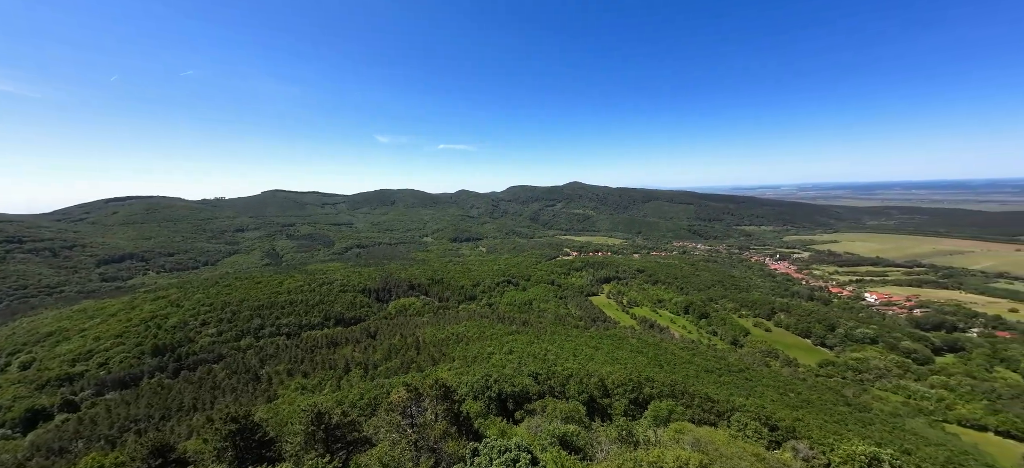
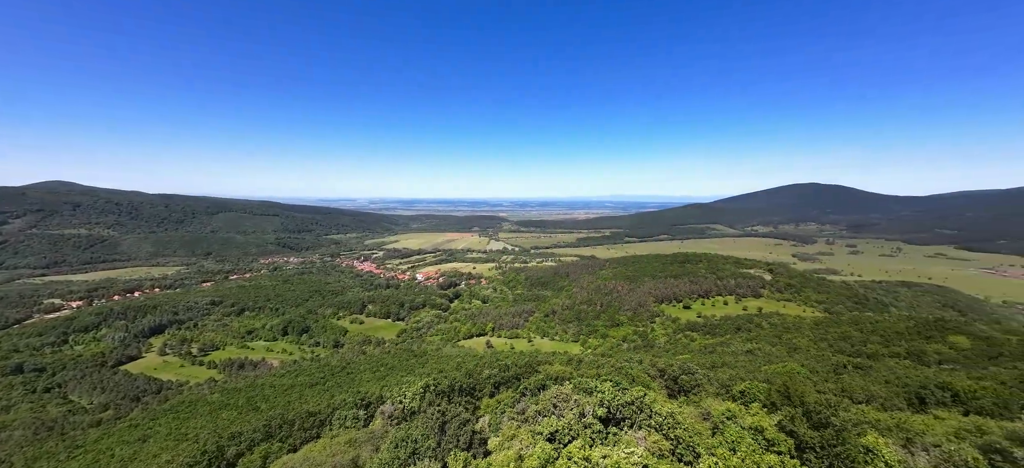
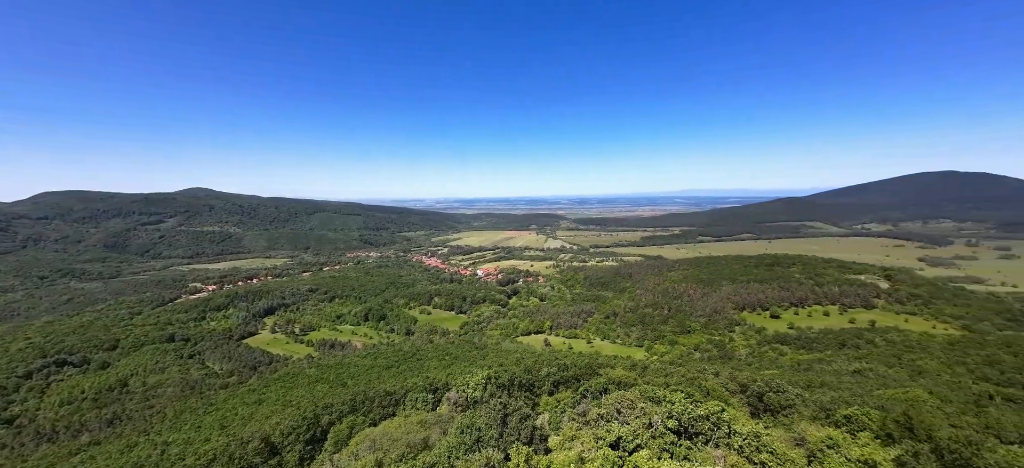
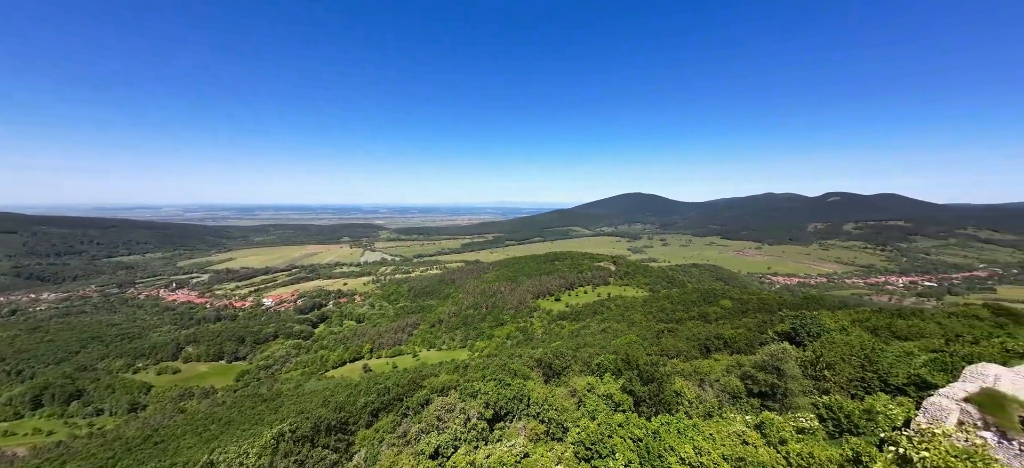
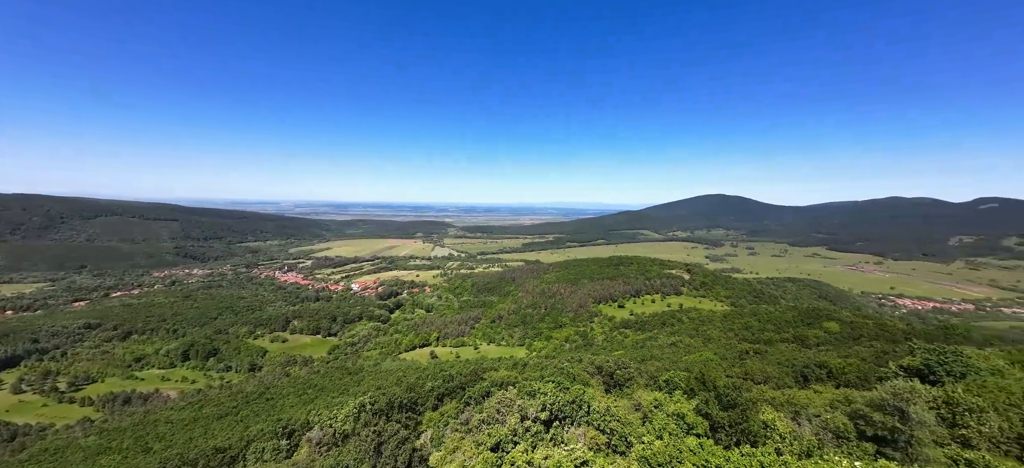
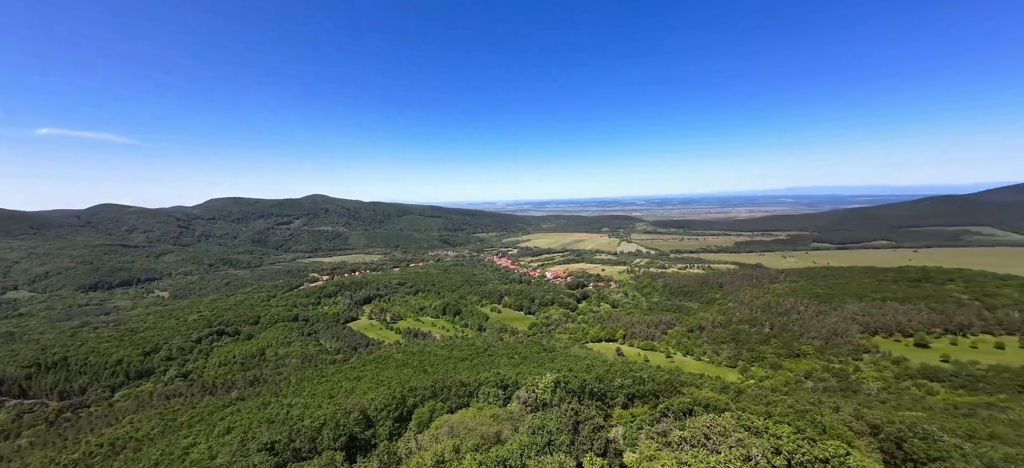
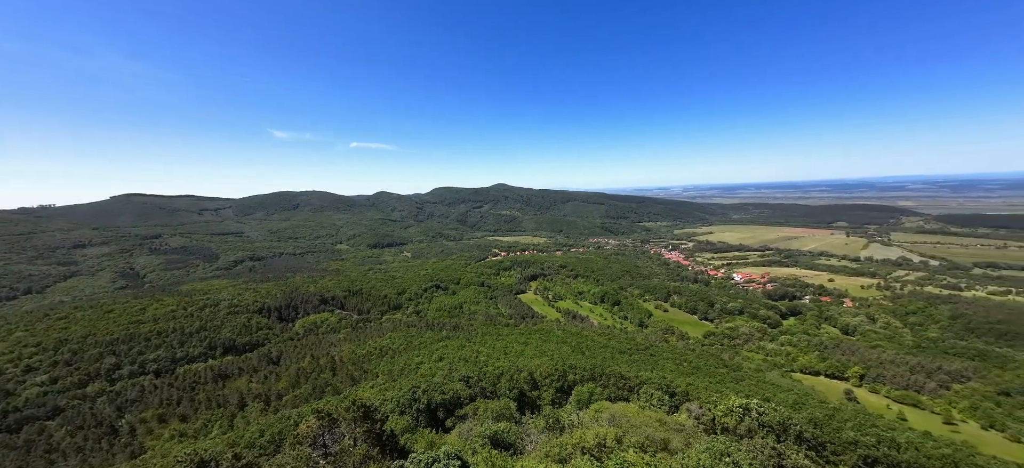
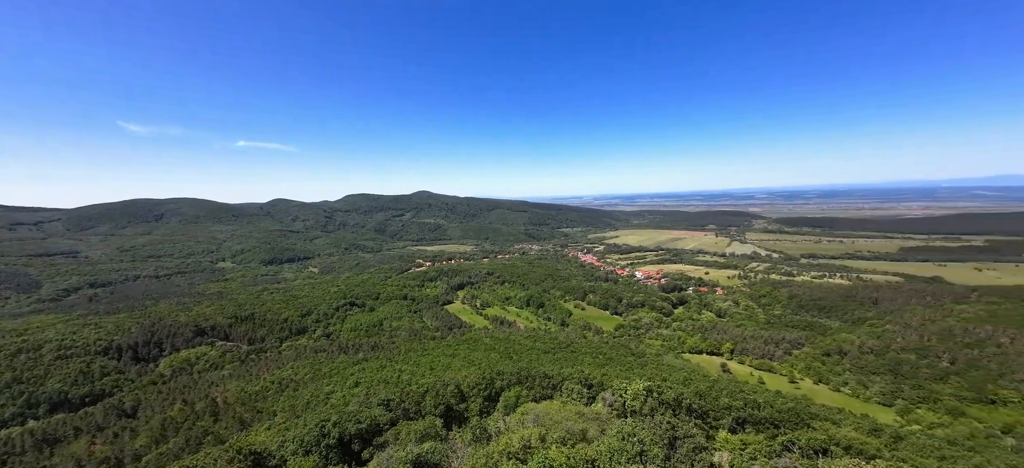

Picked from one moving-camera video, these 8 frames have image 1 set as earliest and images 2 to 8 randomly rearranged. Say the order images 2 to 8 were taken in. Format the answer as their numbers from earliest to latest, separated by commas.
7, 8, 6, 3, 2, 5, 4
